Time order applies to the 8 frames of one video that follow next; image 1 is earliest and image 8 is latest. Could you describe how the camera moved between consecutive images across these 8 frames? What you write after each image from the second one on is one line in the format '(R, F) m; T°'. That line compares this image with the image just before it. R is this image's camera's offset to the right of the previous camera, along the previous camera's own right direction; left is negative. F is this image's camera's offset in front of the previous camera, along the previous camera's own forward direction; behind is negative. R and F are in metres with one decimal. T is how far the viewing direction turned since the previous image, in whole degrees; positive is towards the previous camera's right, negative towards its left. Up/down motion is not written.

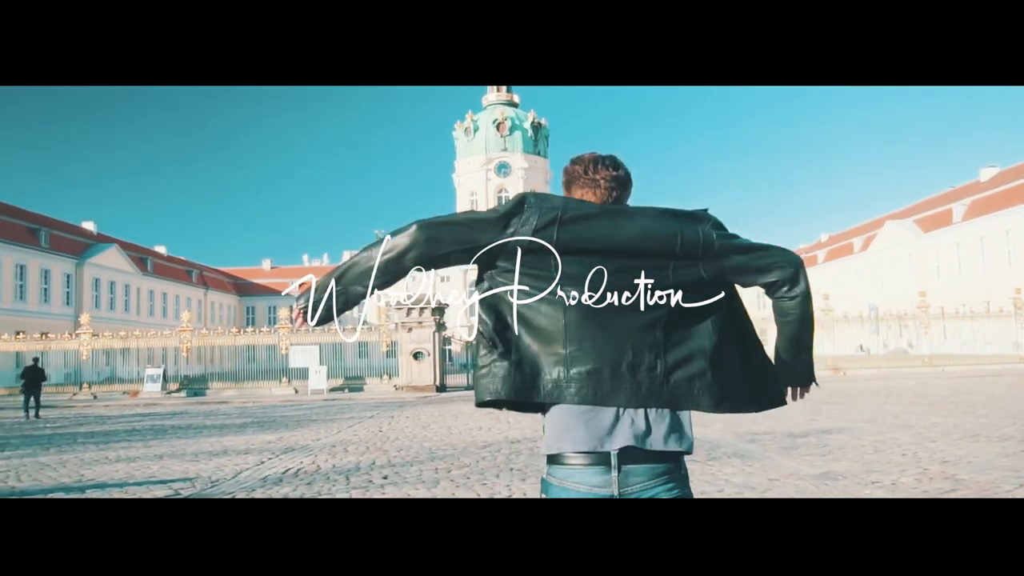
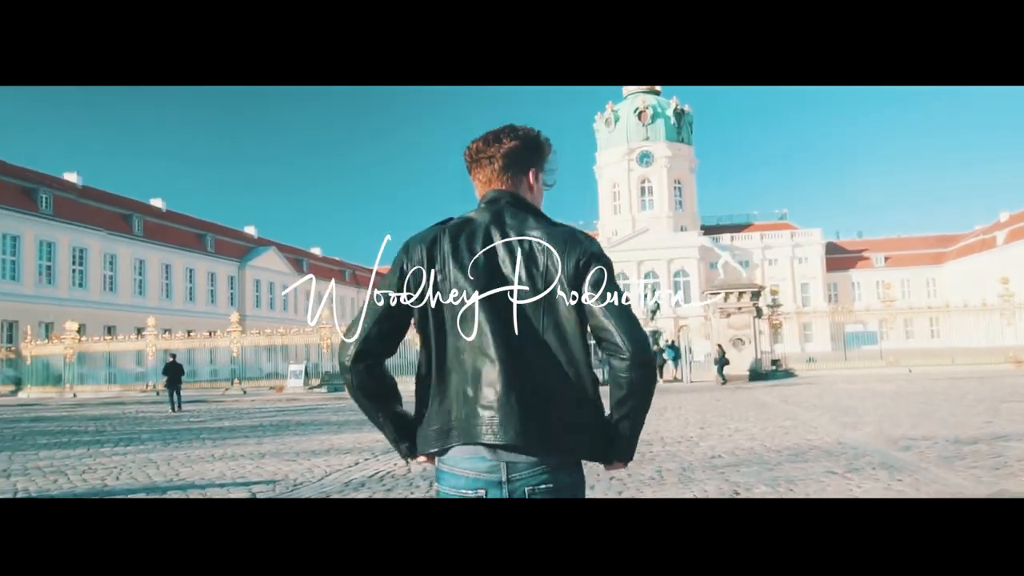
(+0.4, +0.8) m; -10°
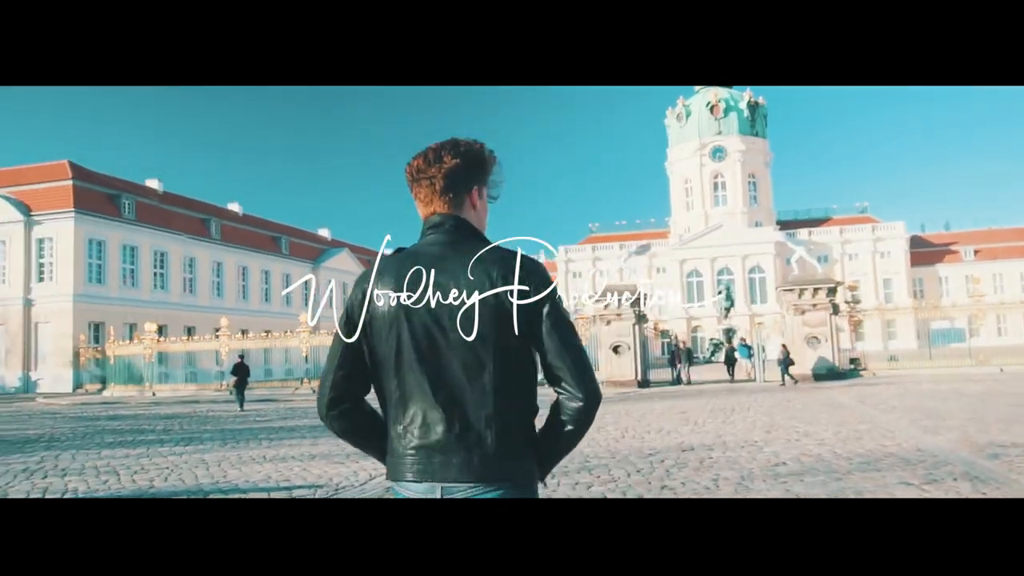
(+0.2, +0.3) m; -5°
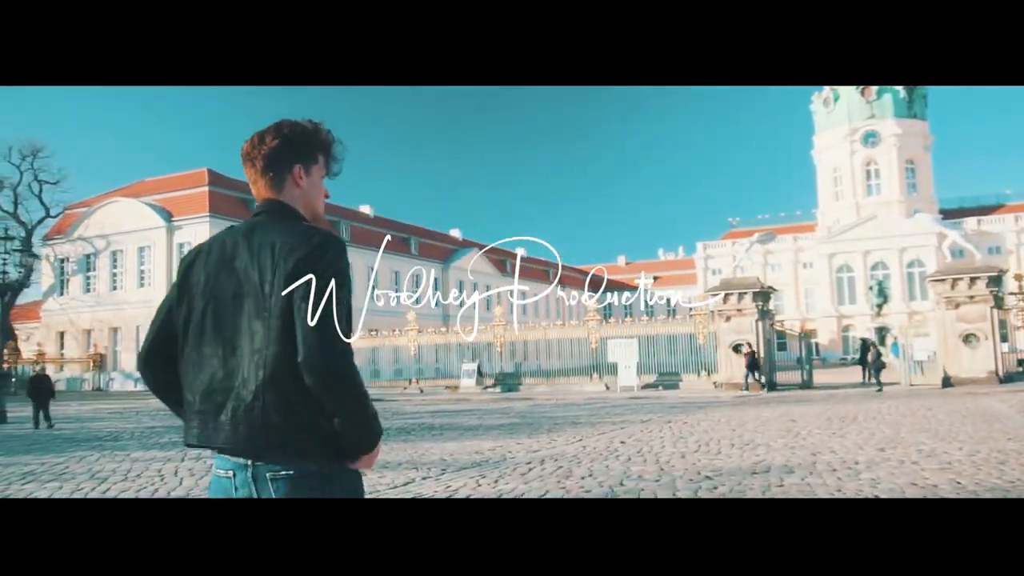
(+0.9, +1.4) m; -10°
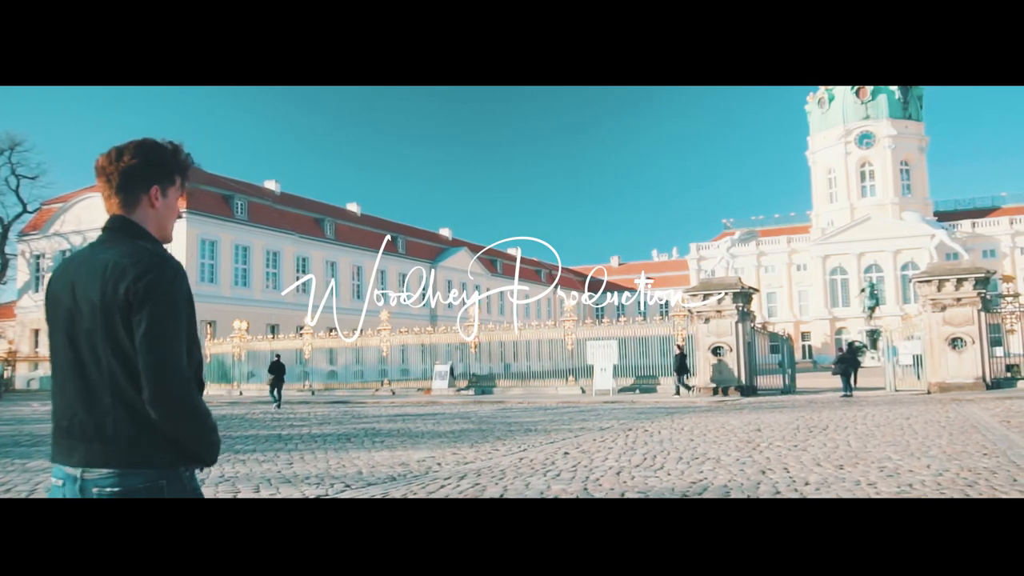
(+0.6, +0.8) m; 0°
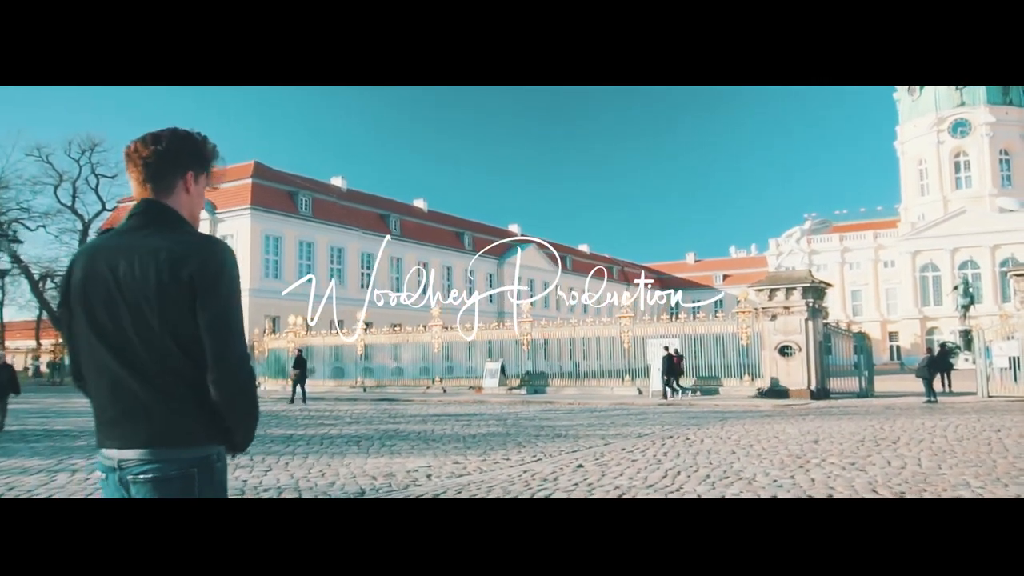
(+0.6, +1.1) m; -5°
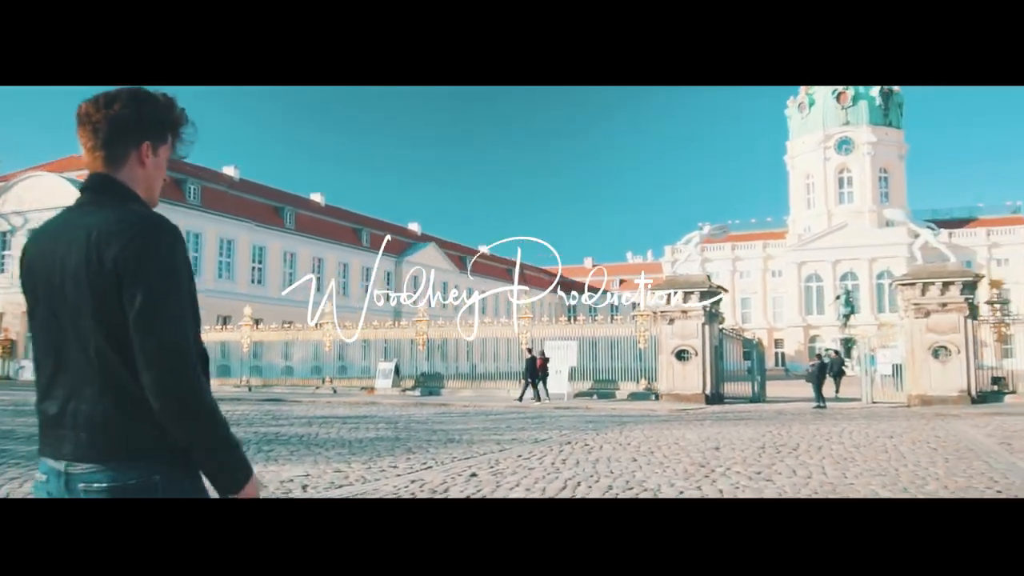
(+0.1, +0.5) m; +7°
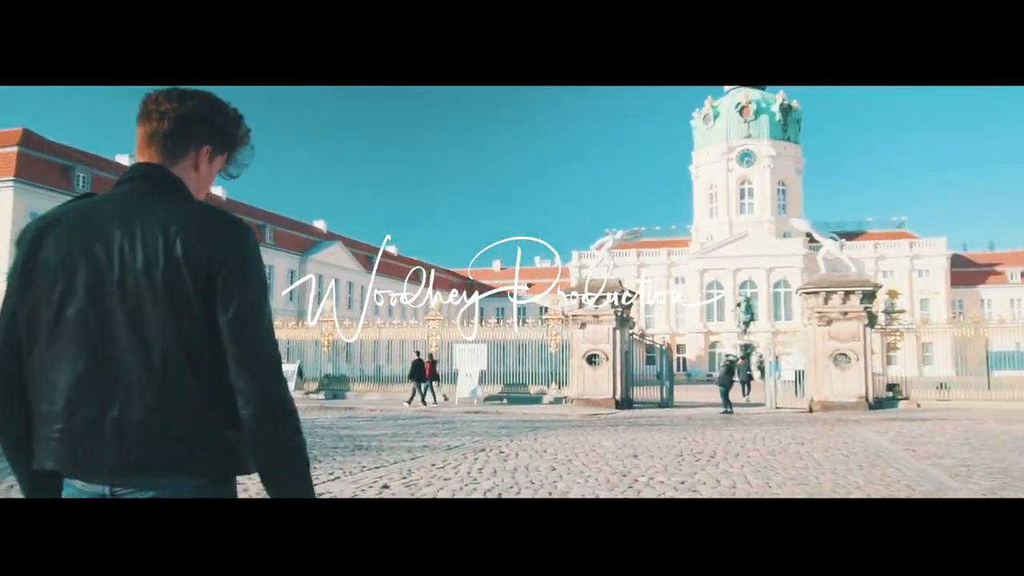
(-0.1, +0.3) m; +6°
